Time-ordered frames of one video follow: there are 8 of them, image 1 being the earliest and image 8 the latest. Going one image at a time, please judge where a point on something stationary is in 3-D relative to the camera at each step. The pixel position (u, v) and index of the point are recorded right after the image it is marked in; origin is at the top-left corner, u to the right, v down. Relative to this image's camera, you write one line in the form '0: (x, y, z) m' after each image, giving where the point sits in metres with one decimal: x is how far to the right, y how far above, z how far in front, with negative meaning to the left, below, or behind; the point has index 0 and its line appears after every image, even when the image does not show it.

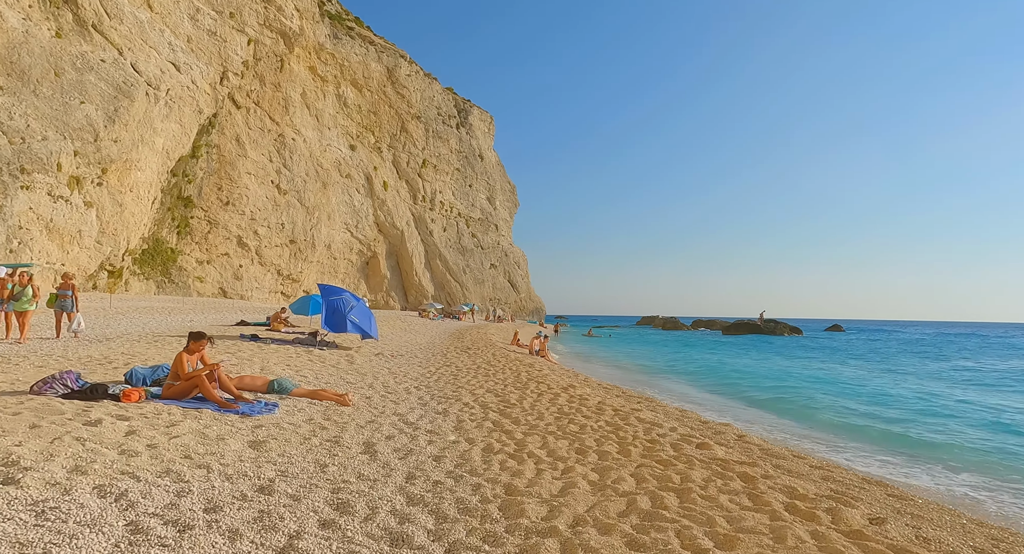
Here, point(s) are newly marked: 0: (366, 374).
0: (-2.4, -1.6, +8.6) m
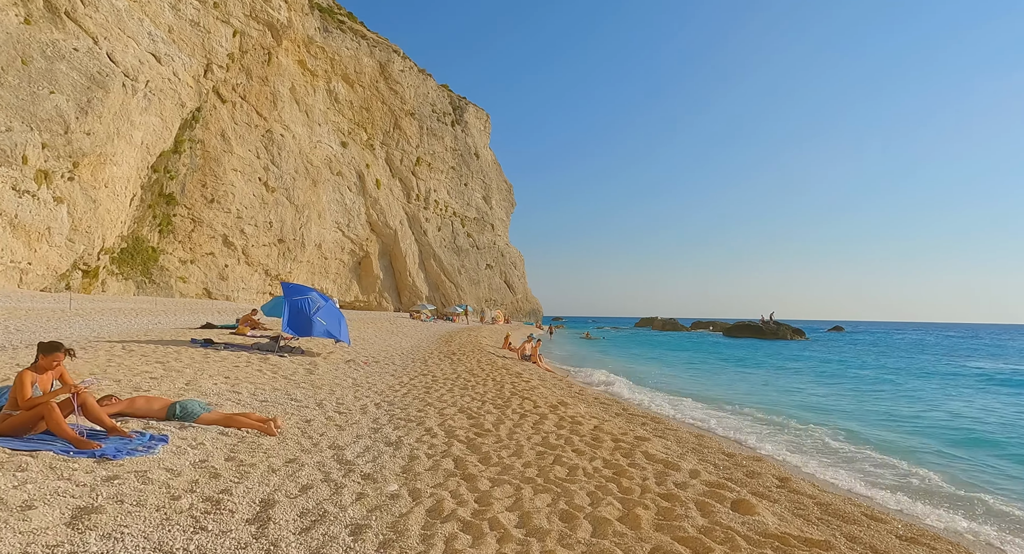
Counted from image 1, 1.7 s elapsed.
0: (-2.7, -1.6, +7.3) m
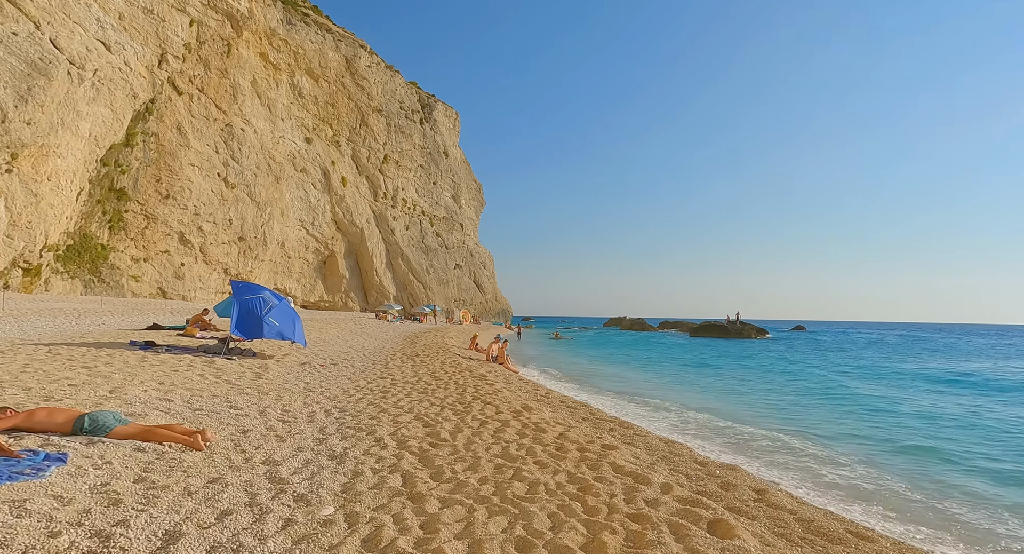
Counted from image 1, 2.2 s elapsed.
0: (-3.2, -1.5, +6.8) m
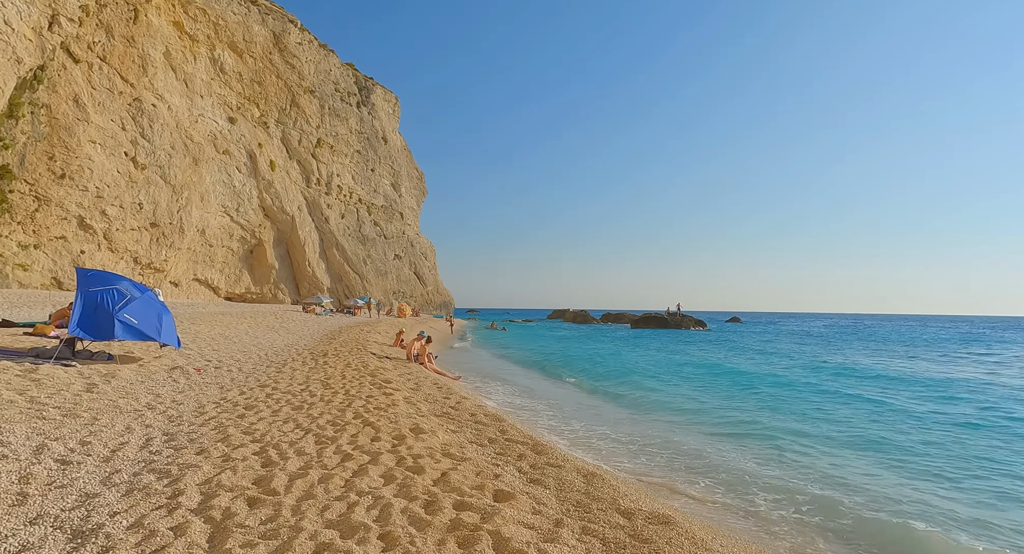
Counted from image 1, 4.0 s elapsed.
0: (-4.3, -1.4, +5.2) m
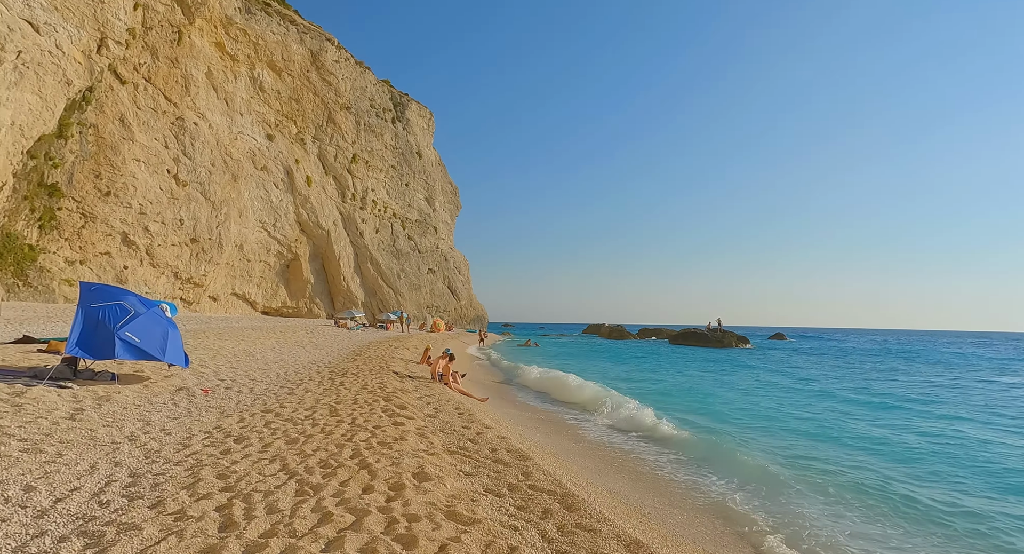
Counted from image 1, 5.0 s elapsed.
0: (-4.1, -1.5, +4.5) m
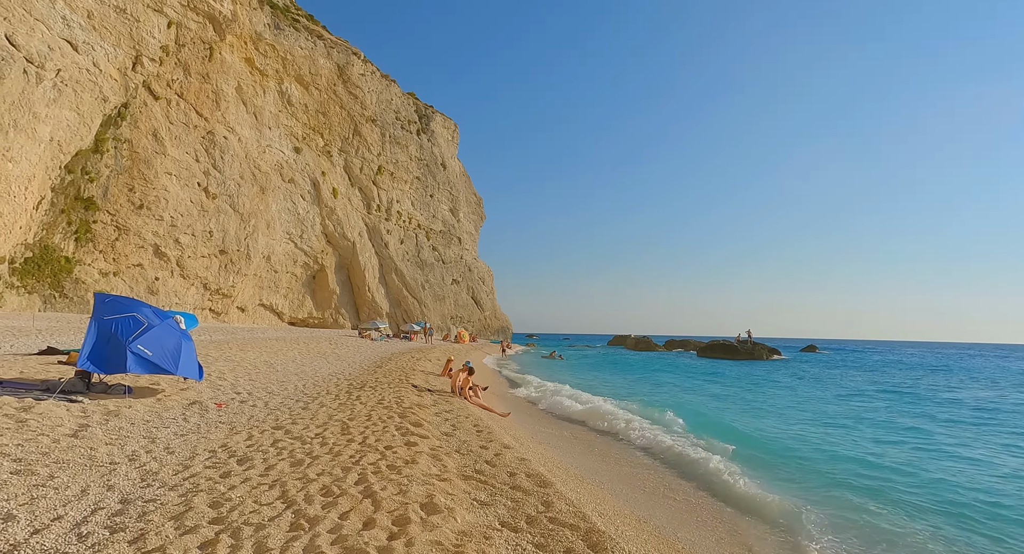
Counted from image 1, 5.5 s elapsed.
0: (-3.9, -1.6, +4.3) m
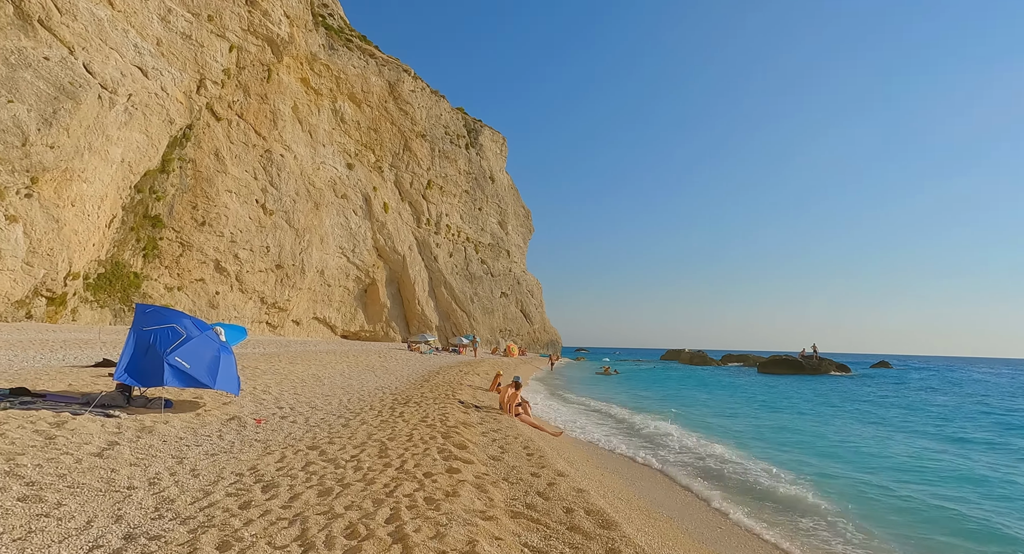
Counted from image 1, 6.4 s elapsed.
0: (-3.5, -1.7, +3.9) m
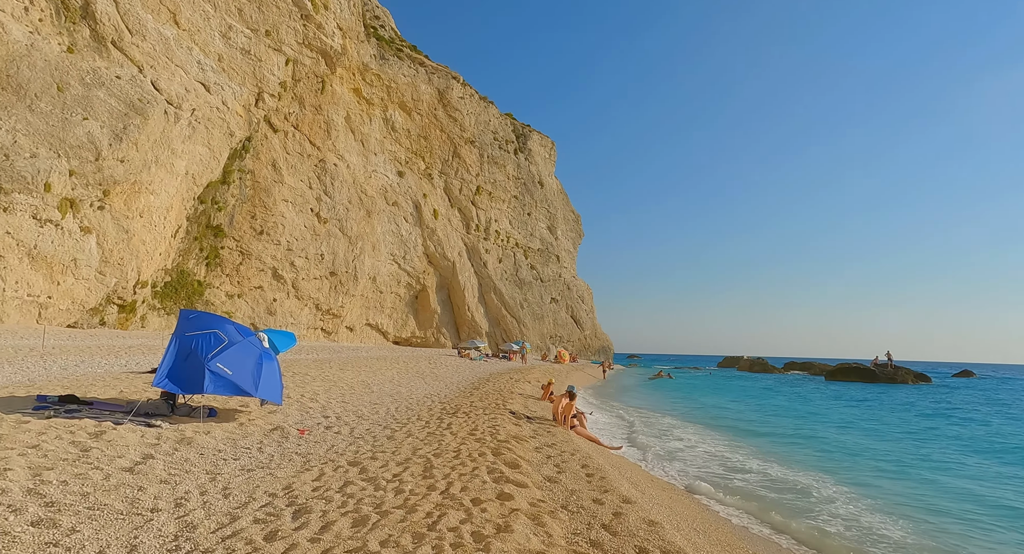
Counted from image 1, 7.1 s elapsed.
0: (-3.1, -1.7, +3.5) m
